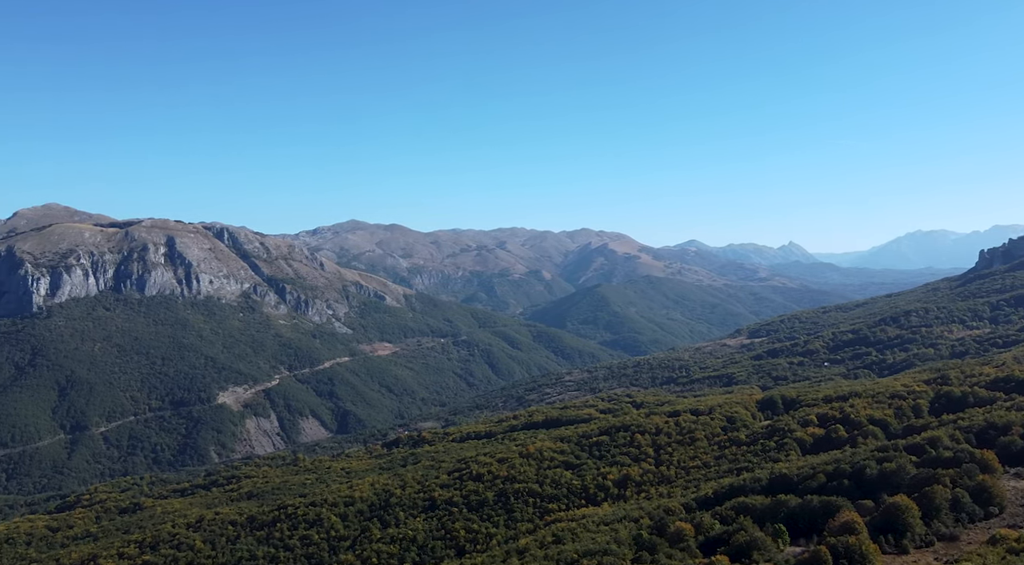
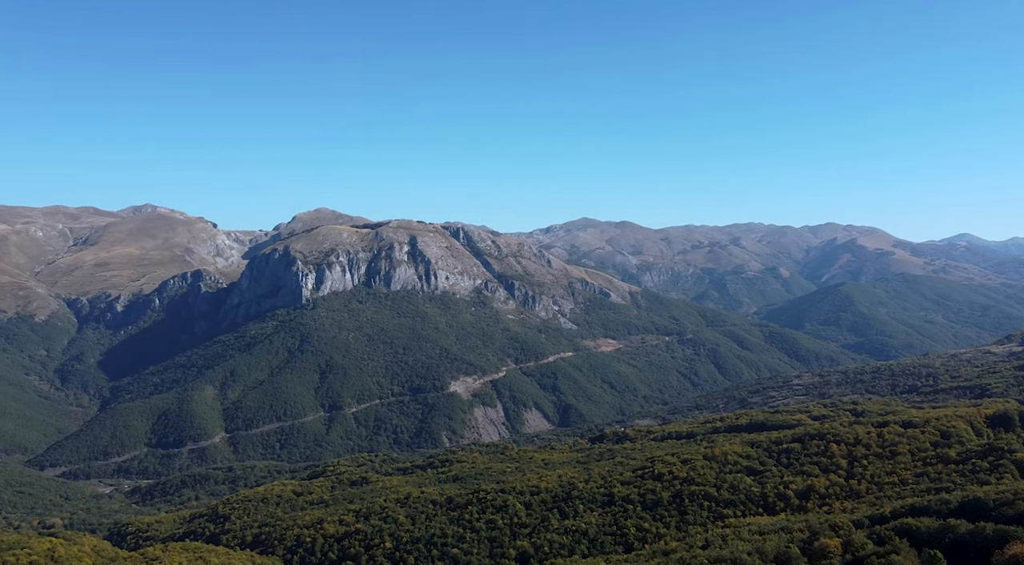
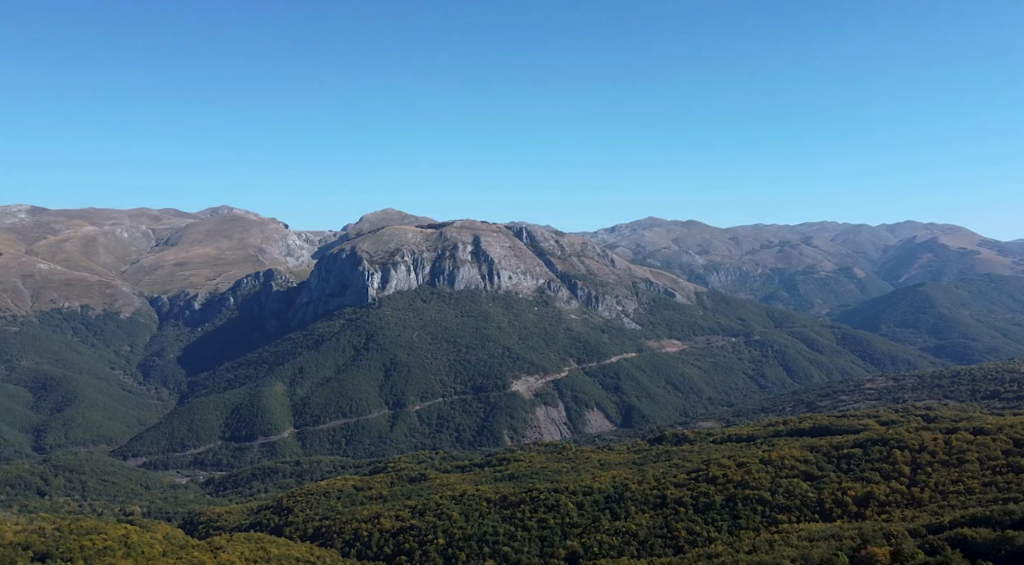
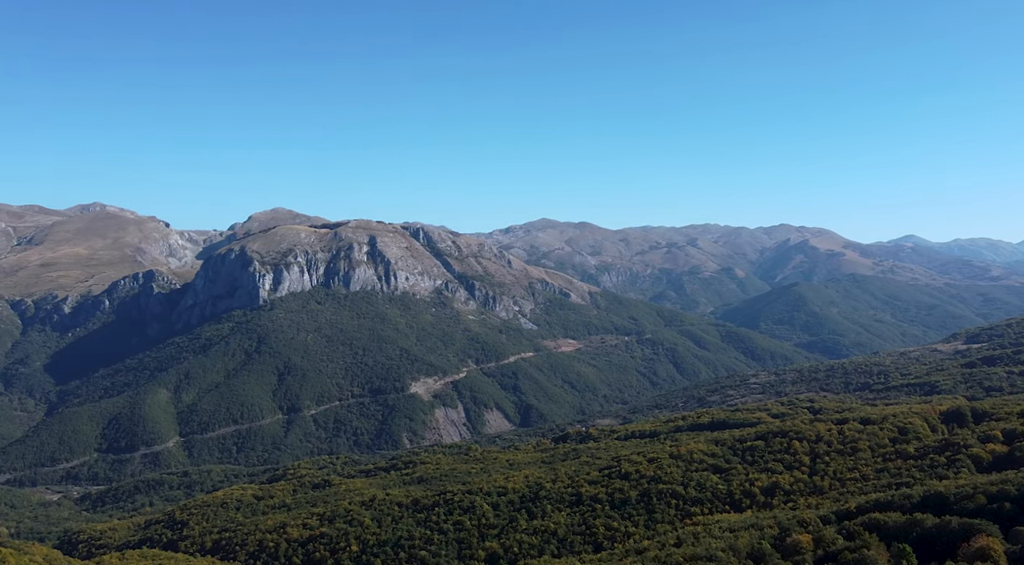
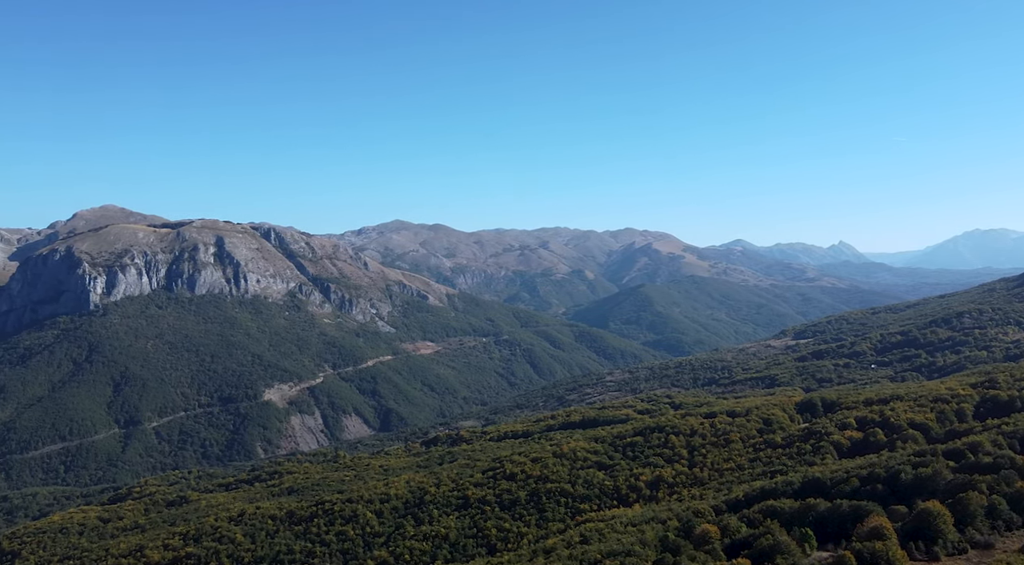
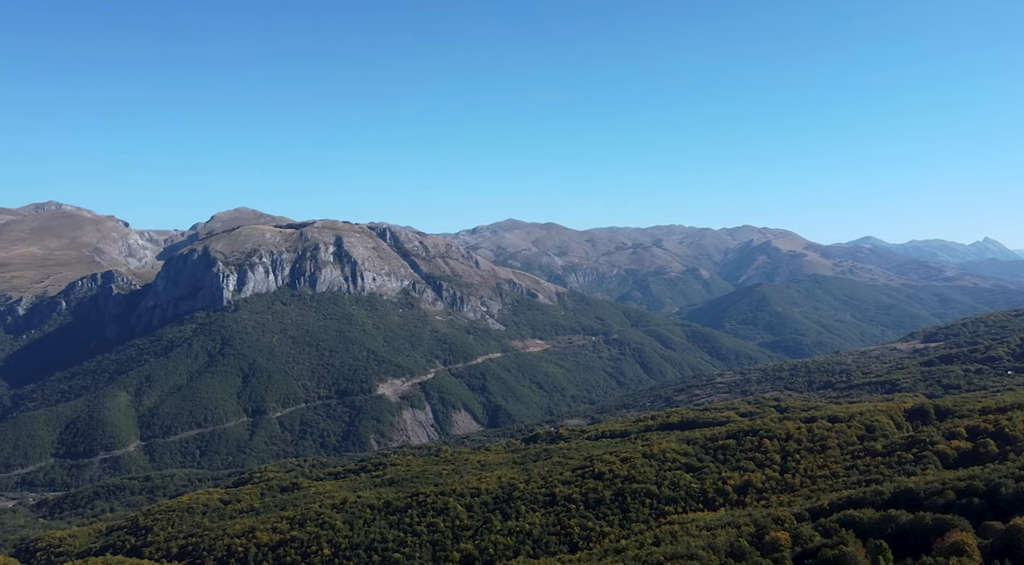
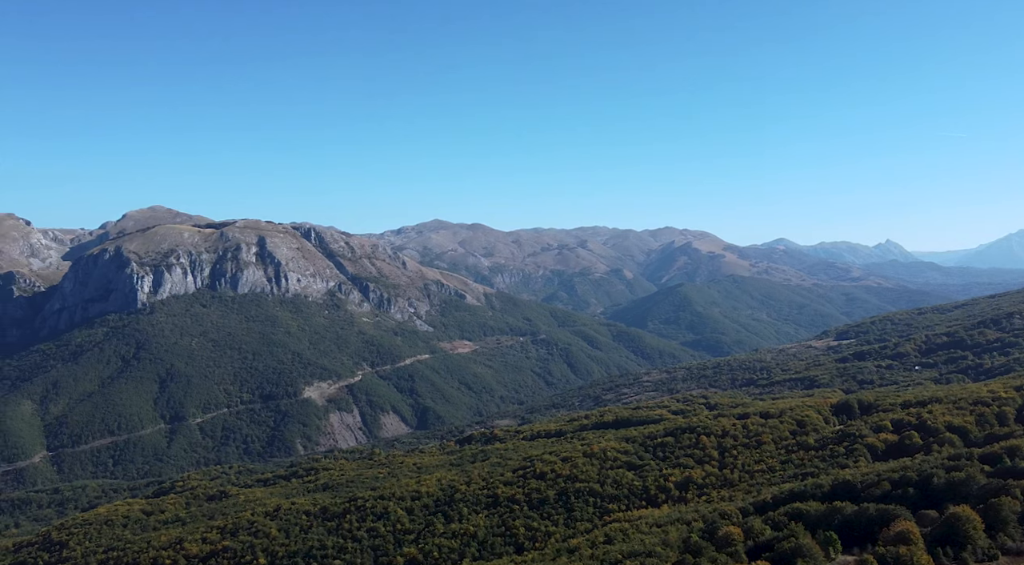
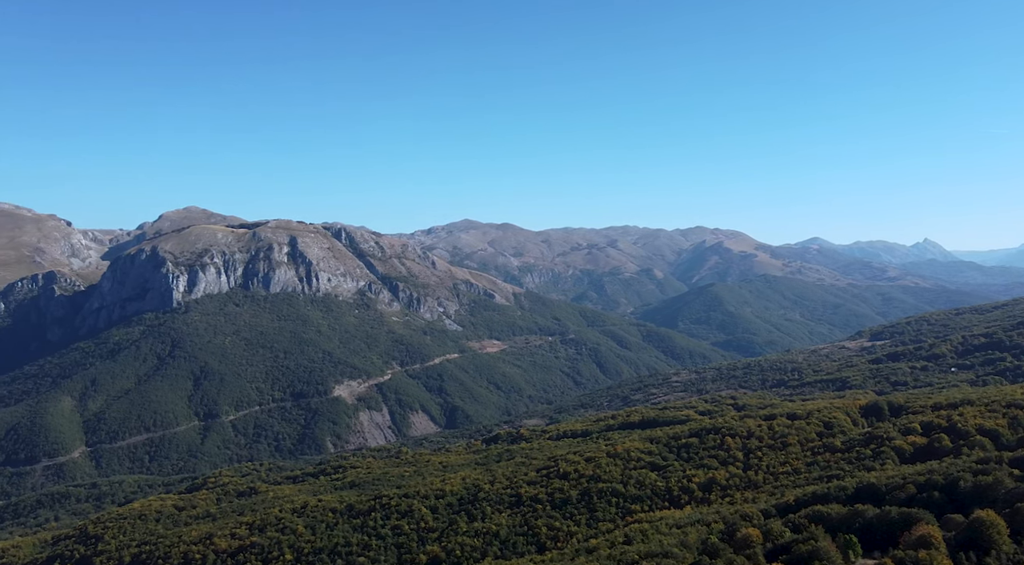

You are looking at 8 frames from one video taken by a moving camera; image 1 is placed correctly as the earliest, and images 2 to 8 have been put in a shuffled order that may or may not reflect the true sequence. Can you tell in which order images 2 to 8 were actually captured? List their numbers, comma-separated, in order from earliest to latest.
5, 7, 8, 6, 4, 2, 3
